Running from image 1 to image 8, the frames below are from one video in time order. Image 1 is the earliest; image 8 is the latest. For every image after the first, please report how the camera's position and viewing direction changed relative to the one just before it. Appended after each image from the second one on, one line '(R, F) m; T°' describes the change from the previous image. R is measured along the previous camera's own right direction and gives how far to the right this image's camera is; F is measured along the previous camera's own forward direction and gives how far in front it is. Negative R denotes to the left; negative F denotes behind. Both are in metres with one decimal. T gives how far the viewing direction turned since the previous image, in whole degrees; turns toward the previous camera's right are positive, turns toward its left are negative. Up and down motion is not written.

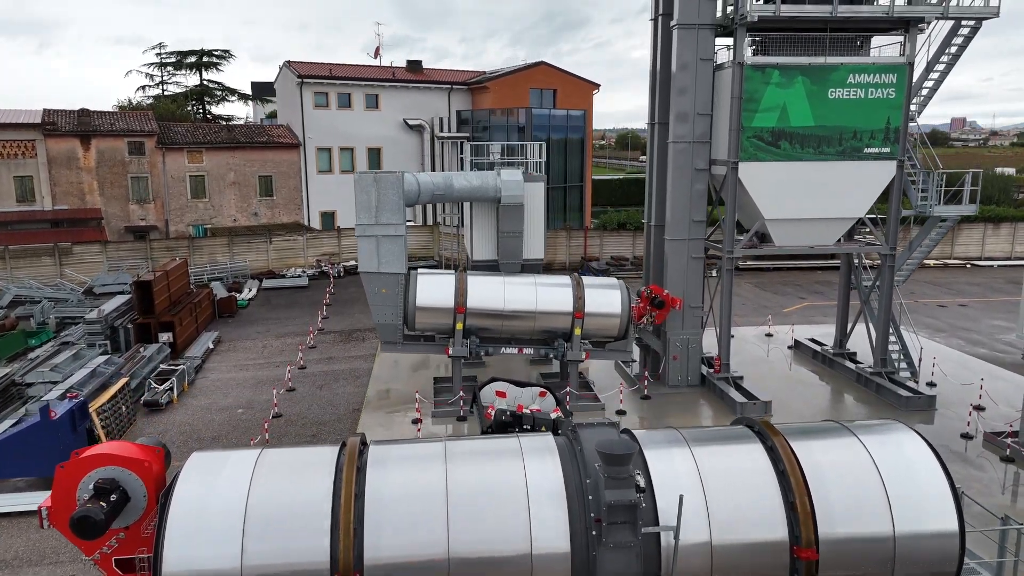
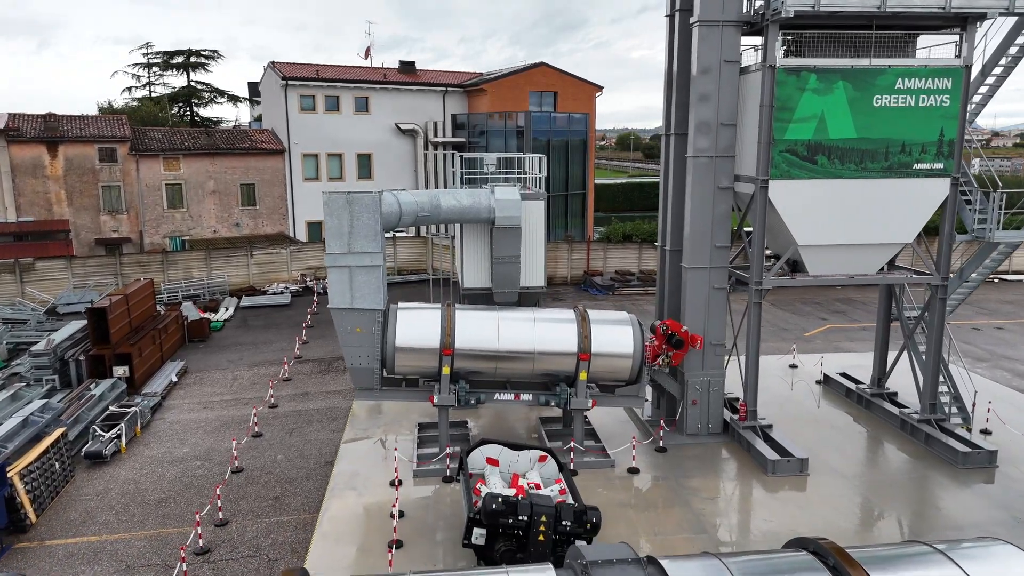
(+0.1, +2.2) m; 0°
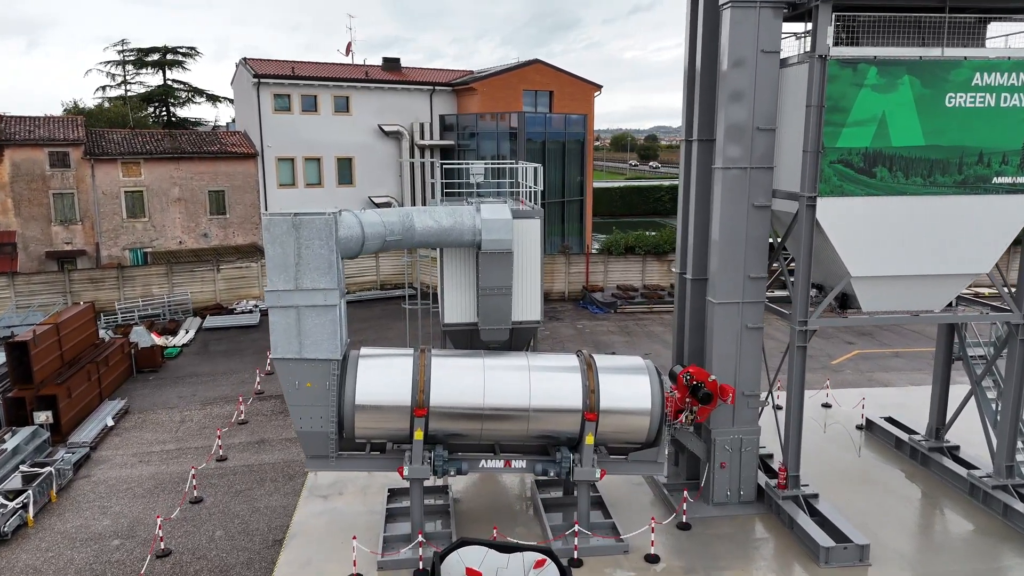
(+0.1, +2.7) m; 0°
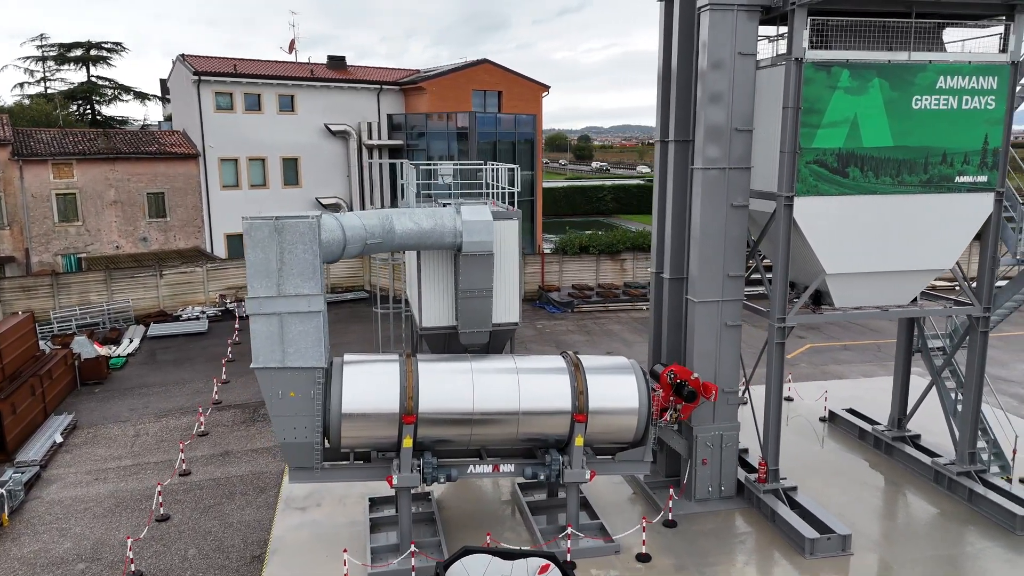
(-0.8, +0.2) m; +5°
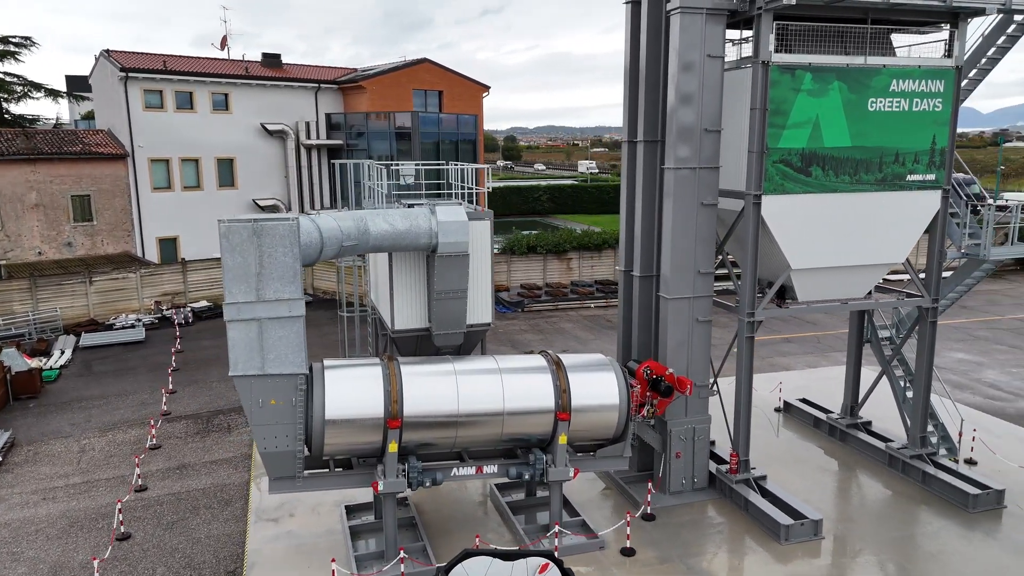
(-0.8, +0.1) m; +6°
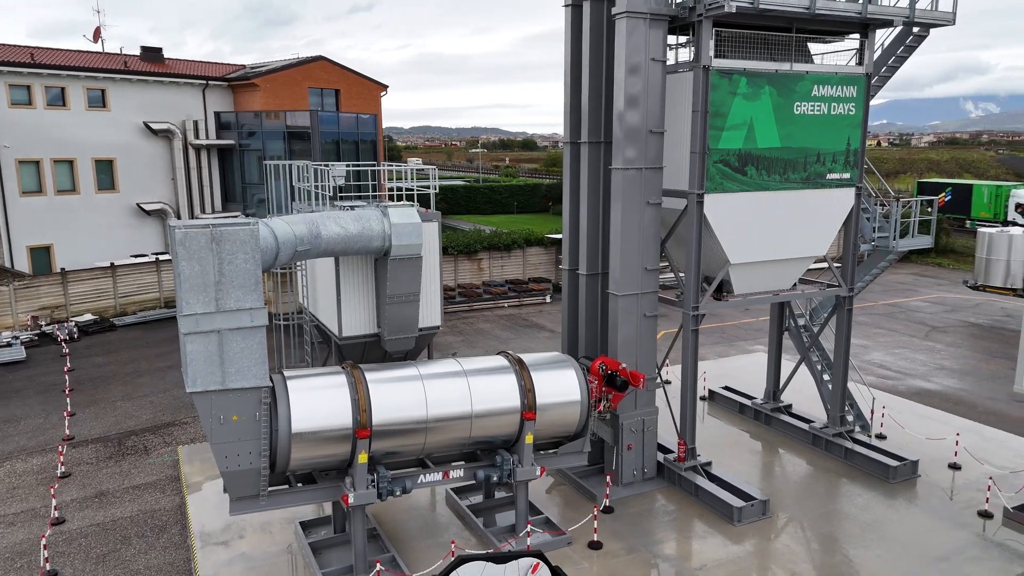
(-1.3, +0.1) m; +9°
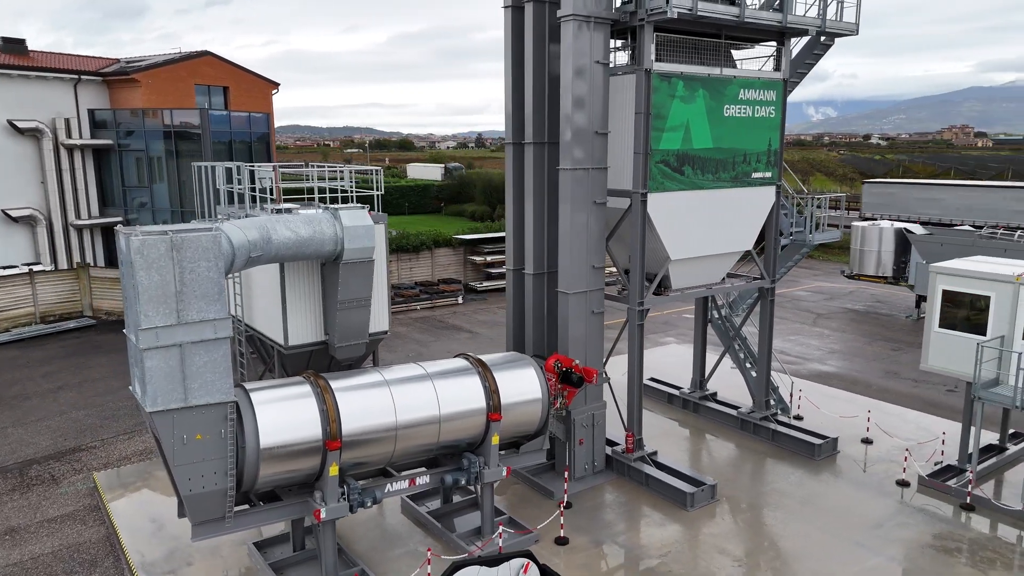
(-1.3, +0.1) m; +9°
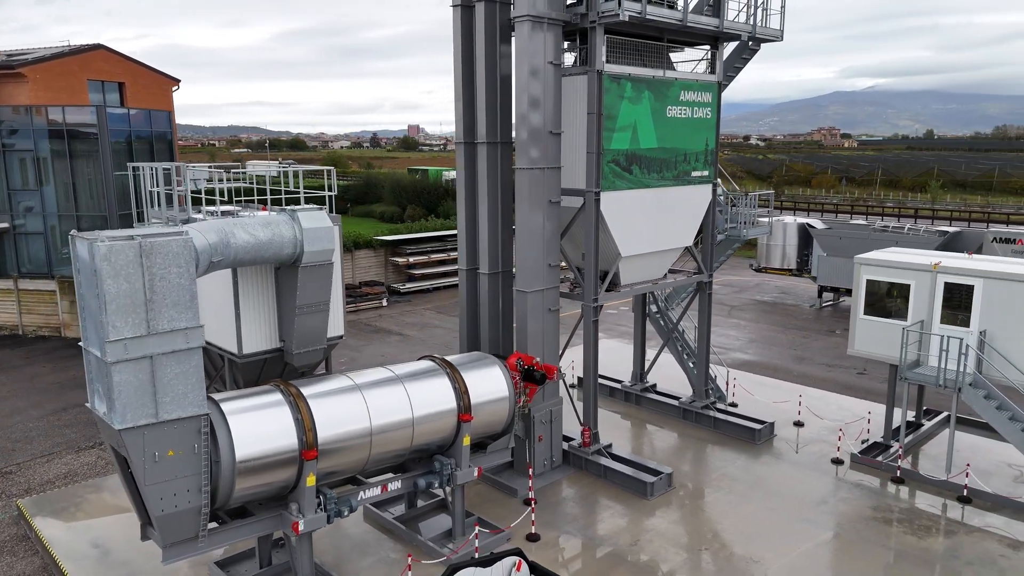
(-1.1, +0.1) m; +8°
